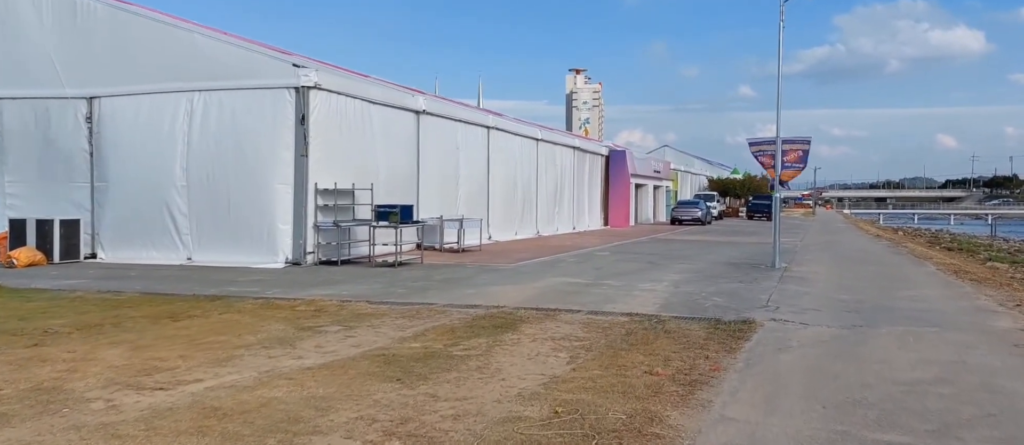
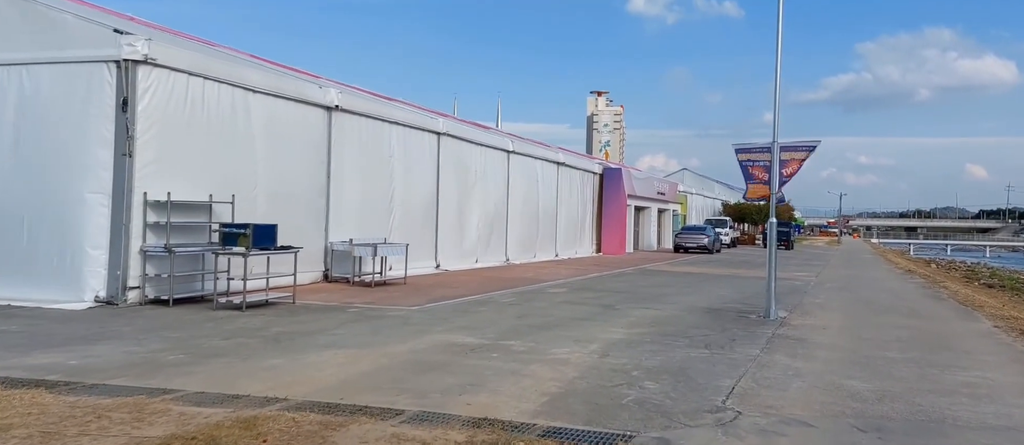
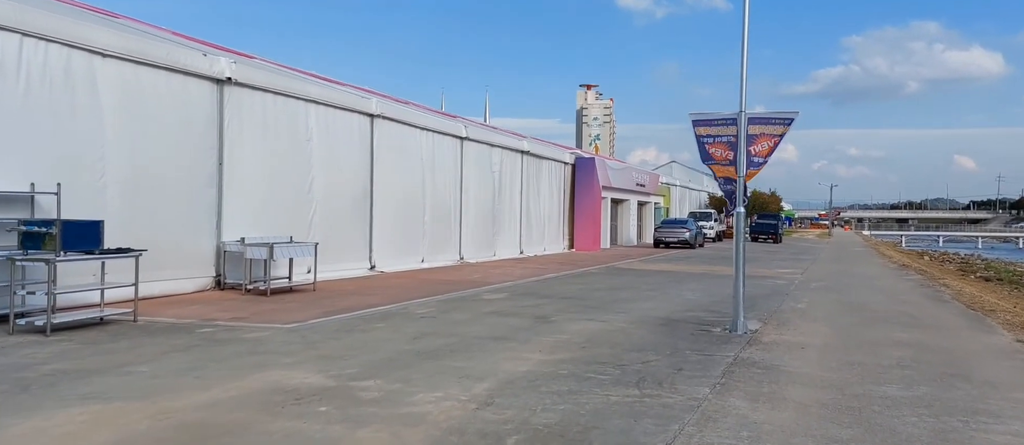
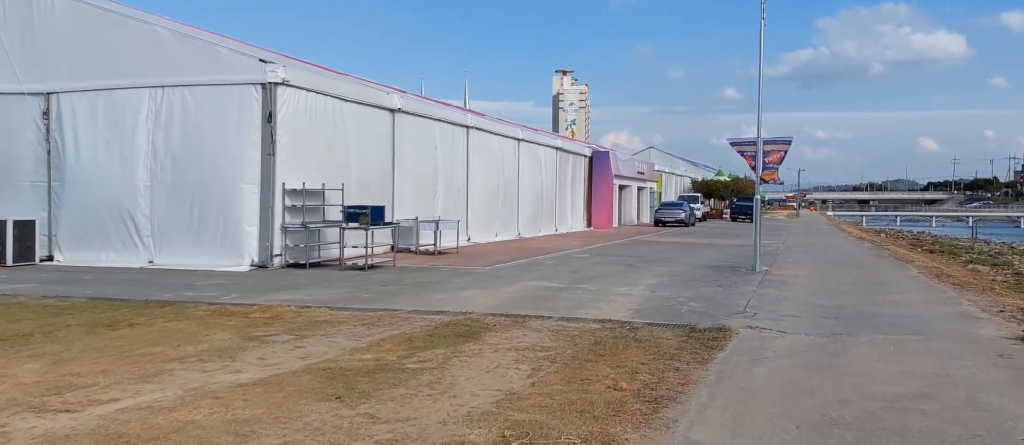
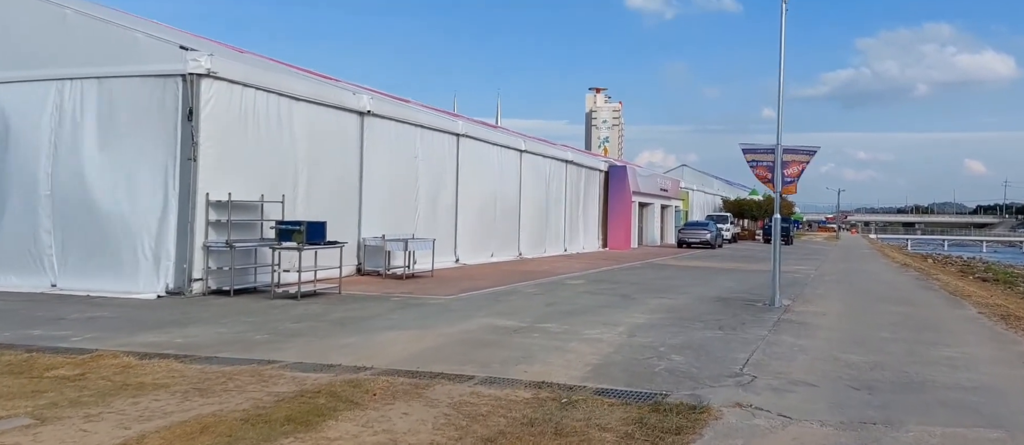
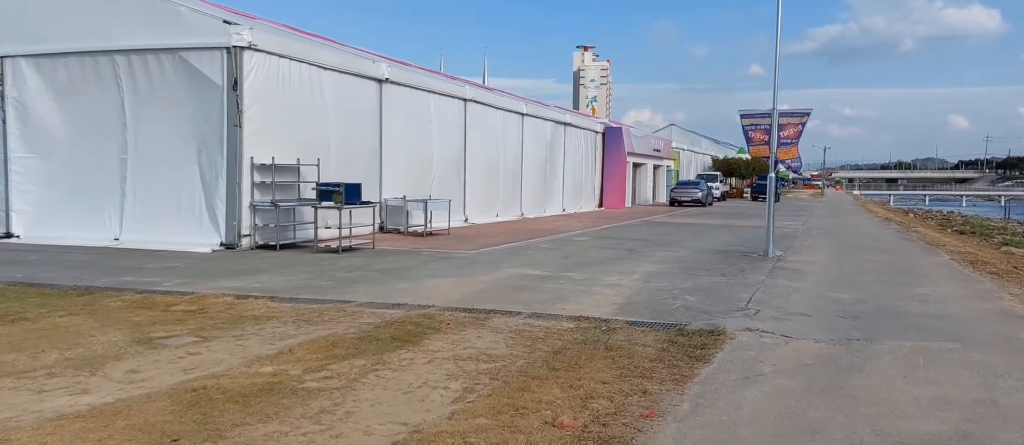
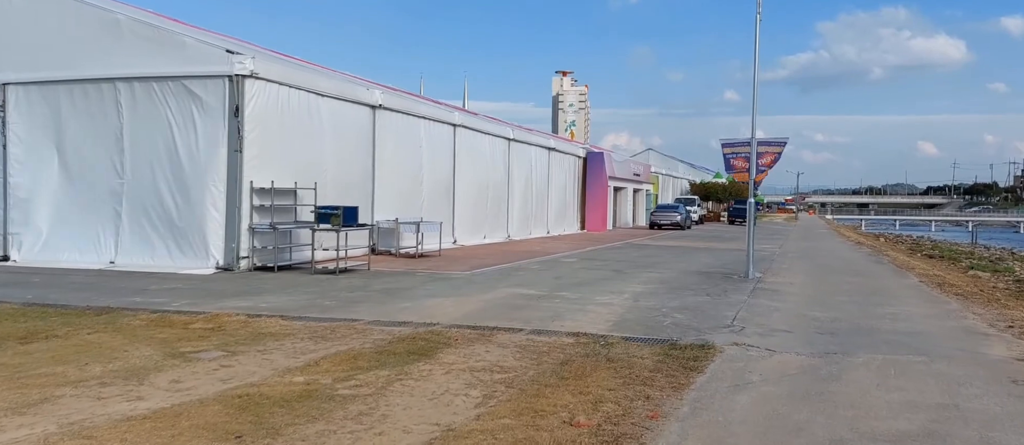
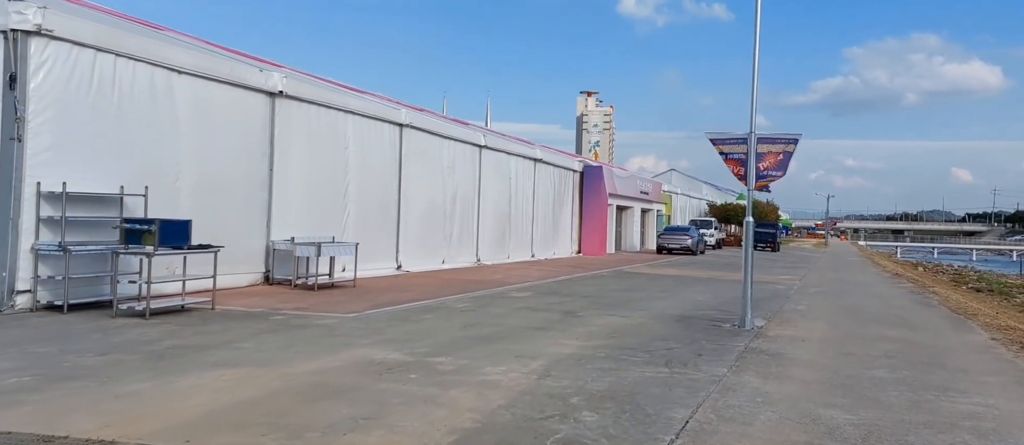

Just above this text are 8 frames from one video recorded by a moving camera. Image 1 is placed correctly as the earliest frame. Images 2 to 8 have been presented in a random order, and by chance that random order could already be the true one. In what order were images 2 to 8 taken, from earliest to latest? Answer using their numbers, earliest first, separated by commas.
4, 7, 6, 5, 2, 8, 3
